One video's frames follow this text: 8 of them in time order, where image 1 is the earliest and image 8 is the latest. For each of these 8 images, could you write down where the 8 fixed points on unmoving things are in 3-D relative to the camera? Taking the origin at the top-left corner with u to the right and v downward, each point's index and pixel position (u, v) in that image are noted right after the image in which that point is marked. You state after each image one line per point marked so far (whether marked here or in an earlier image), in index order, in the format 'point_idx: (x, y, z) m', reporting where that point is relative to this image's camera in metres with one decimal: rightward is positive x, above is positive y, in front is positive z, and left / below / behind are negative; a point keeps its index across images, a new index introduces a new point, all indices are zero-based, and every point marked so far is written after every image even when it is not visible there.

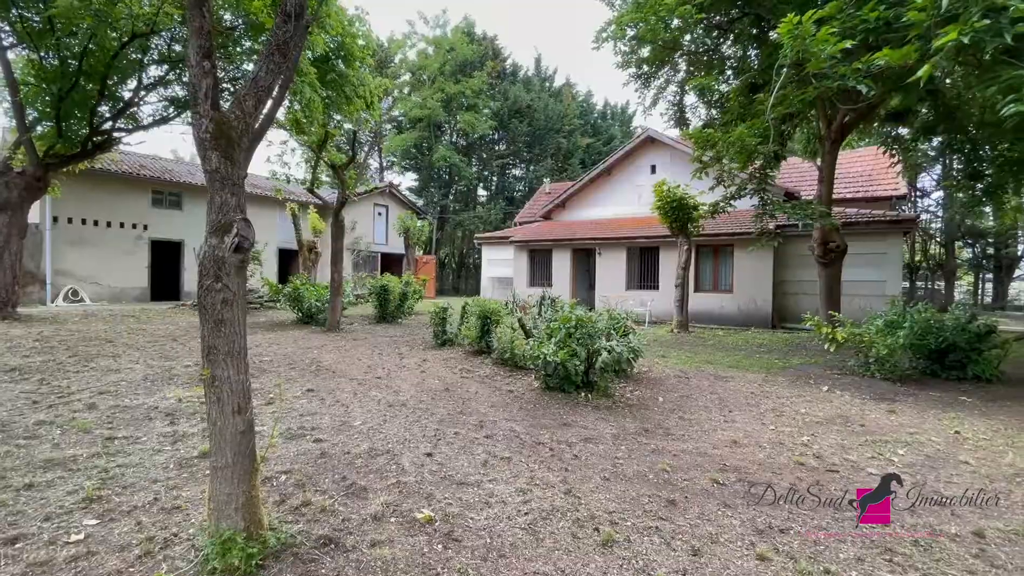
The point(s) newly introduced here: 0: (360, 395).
0: (-1.6, -1.1, +5.0) m
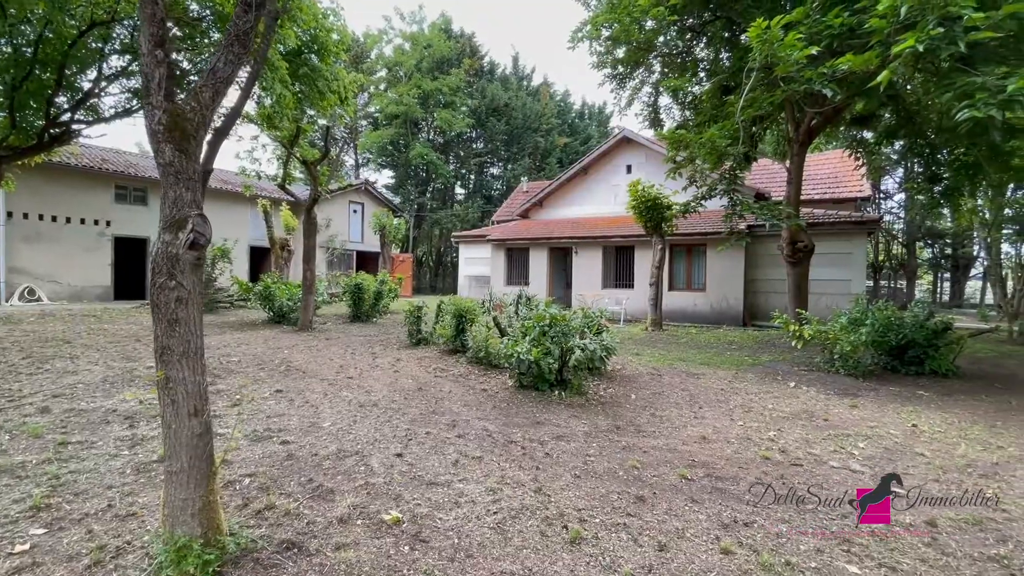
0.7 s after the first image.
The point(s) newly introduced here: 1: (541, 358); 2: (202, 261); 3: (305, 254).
0: (-1.9, -1.1, +4.9) m
1: (+0.3, -0.8, +5.2) m
2: (-1.3, +0.1, +2.0) m
3: (-4.0, +0.7, +9.3) m
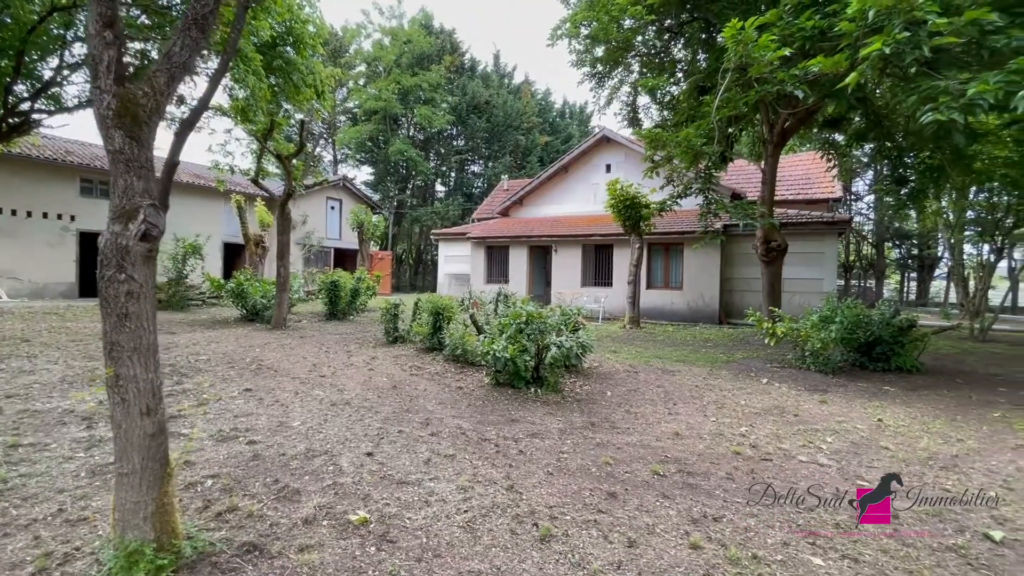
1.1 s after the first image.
0: (-2.1, -1.1, +4.8) m
1: (+0.1, -0.7, +5.1) m
2: (-1.4, +0.1, +1.9) m
3: (-4.4, +0.7, +9.1) m
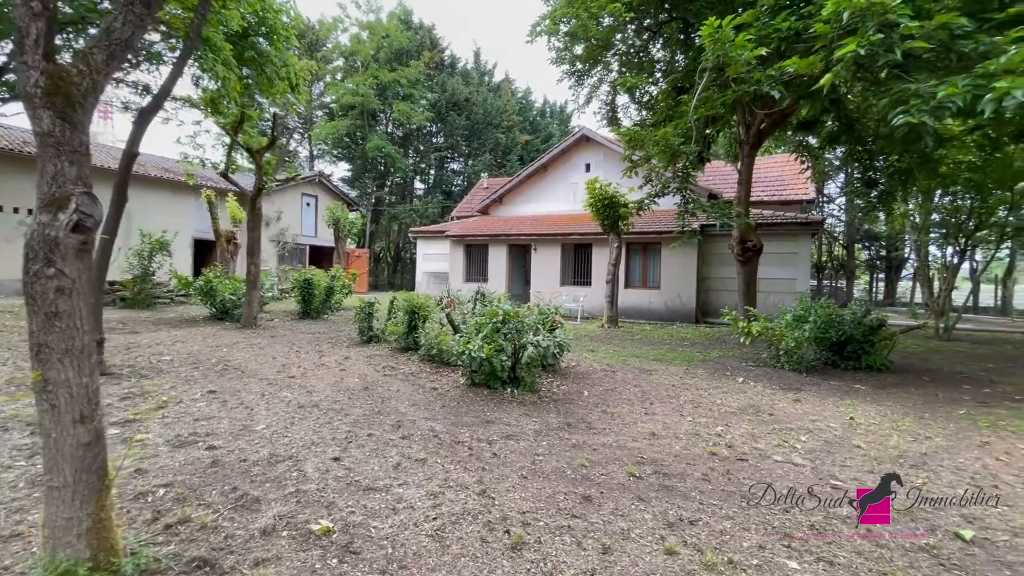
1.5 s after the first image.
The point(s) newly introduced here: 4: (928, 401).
0: (-2.4, -1.0, +4.6) m
1: (-0.2, -0.7, +5.0) m
2: (-1.6, +0.2, +1.8) m
3: (-4.8, +0.8, +8.8) m
4: (+5.1, -1.4, +5.9) m
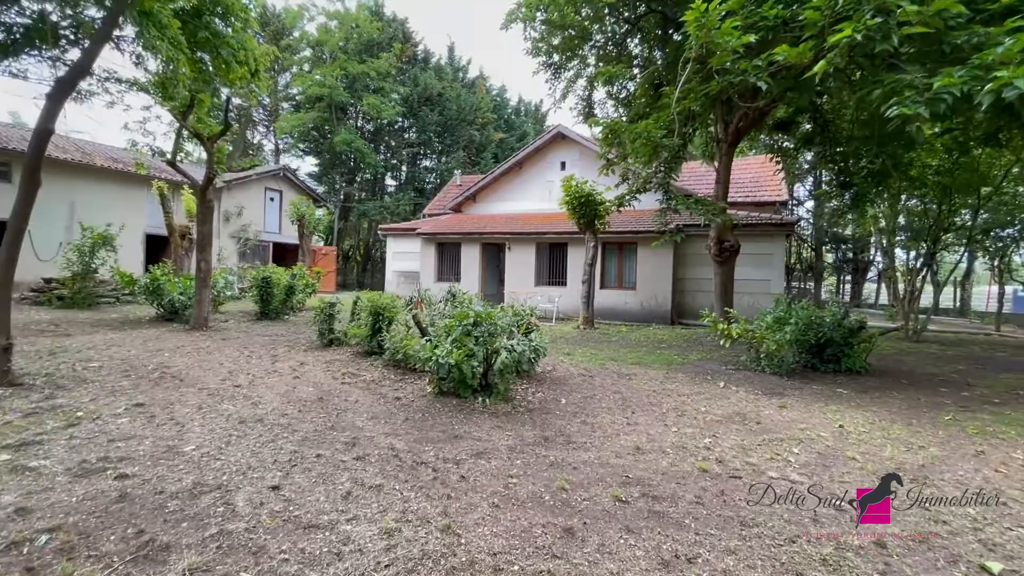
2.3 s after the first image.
0: (-2.6, -1.0, +4.1) m
1: (-0.5, -0.7, +4.6) m
2: (-1.6, +0.2, +1.3) m
3: (-5.3, +0.8, +8.1) m
4: (+4.8, -1.4, +5.7) m
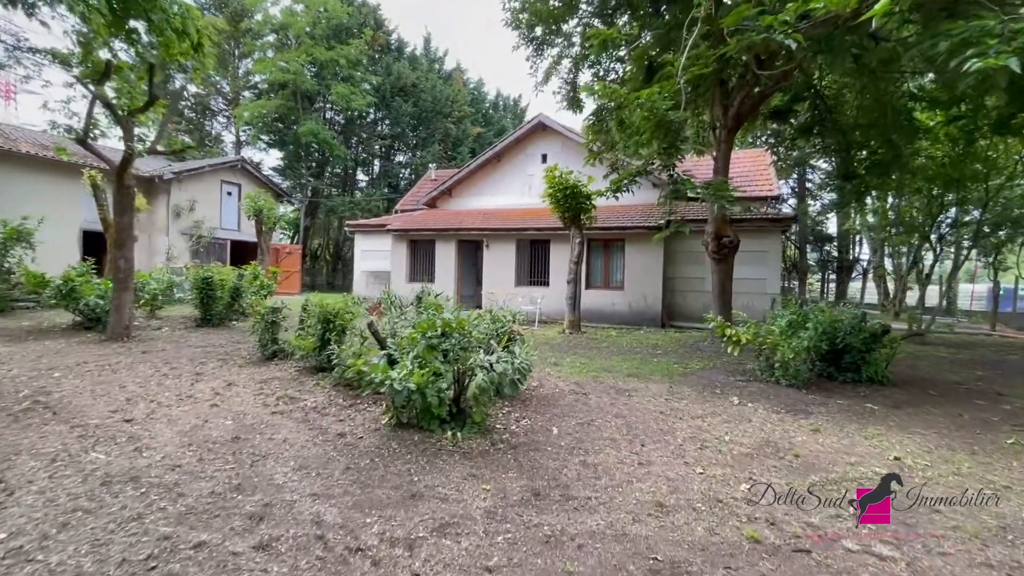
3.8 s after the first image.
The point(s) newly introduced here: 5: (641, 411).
0: (-2.8, -1.1, +2.9) m
1: (-0.6, -0.7, +3.6) m
2: (-1.7, +0.1, +0.2) m
3: (-5.6, +0.8, +6.8) m
4: (+4.6, -1.4, +4.9) m
5: (+1.3, -1.2, +4.8) m
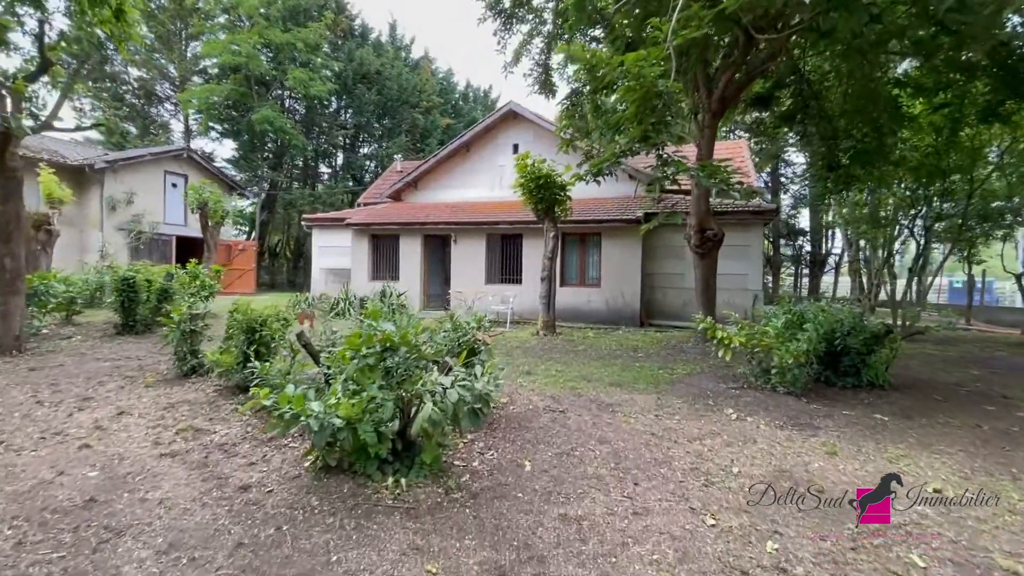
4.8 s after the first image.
0: (-2.9, -1.1, +2.0) m
1: (-0.9, -0.7, +2.7) m
2: (-1.7, +0.1, -0.7) m
3: (-6.0, +0.7, +5.7) m
4: (+4.2, -1.4, +4.3) m
5: (+1.0, -1.2, +4.1) m
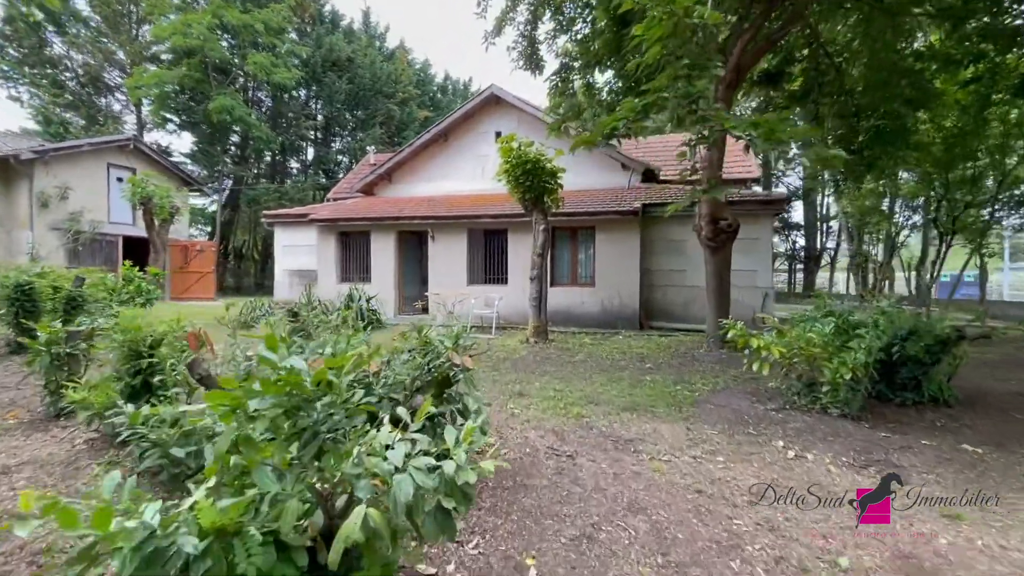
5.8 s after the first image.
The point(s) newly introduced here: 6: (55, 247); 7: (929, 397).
0: (-2.9, -1.2, +0.7) m
1: (-0.9, -0.8, +1.5) m
2: (-1.6, 0.0, -2.0) m
3: (-6.2, +0.6, +4.3) m
4: (+4.2, -1.3, +3.3) m
5: (+1.0, -1.2, +2.9) m
6: (-12.3, +1.1, +13.0) m
7: (+4.3, -1.1, +4.9) m
